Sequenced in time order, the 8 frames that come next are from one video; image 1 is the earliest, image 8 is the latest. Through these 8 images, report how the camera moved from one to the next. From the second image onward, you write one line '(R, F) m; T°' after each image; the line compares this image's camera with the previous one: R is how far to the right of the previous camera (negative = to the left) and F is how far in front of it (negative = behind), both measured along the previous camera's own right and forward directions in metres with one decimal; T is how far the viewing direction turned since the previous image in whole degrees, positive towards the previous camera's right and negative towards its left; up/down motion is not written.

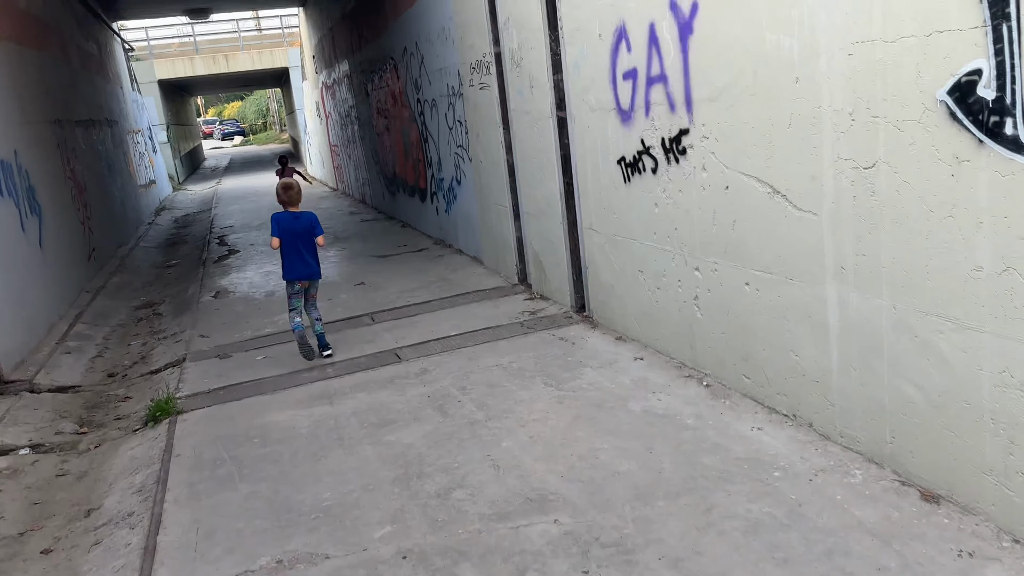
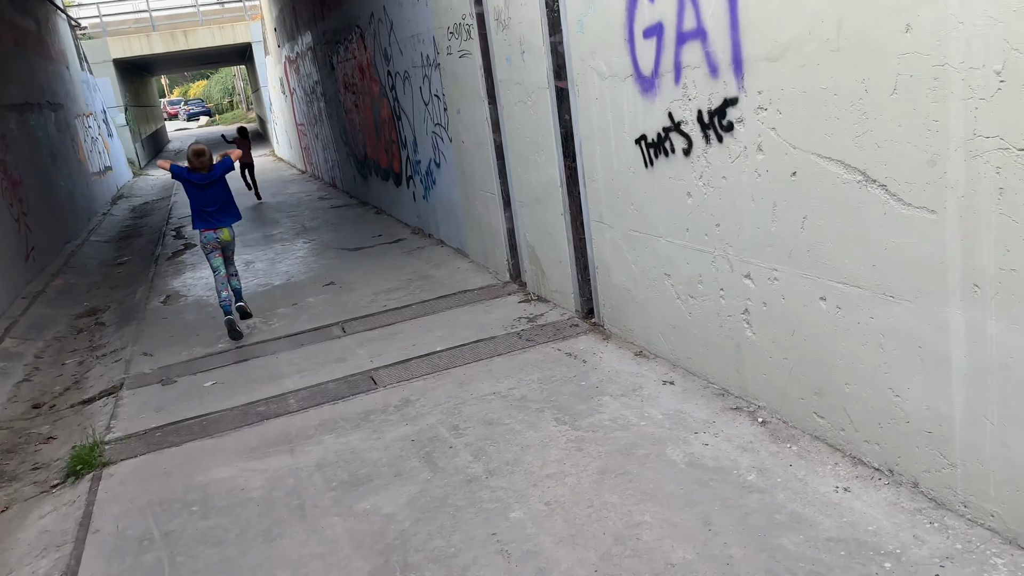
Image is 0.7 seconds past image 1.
(-0.1, +0.9) m; +2°
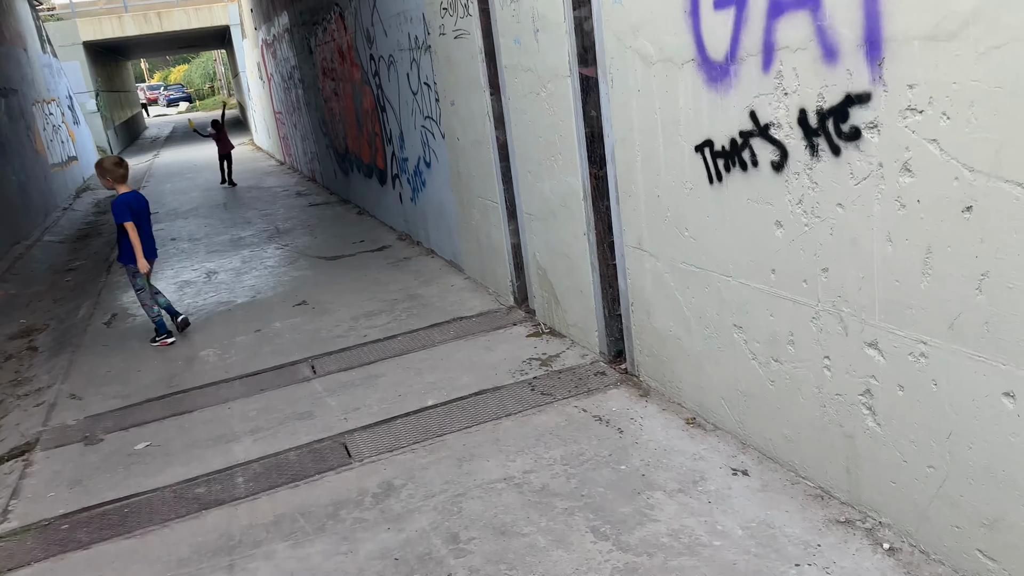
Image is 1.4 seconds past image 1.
(-0.1, +1.0) m; +1°
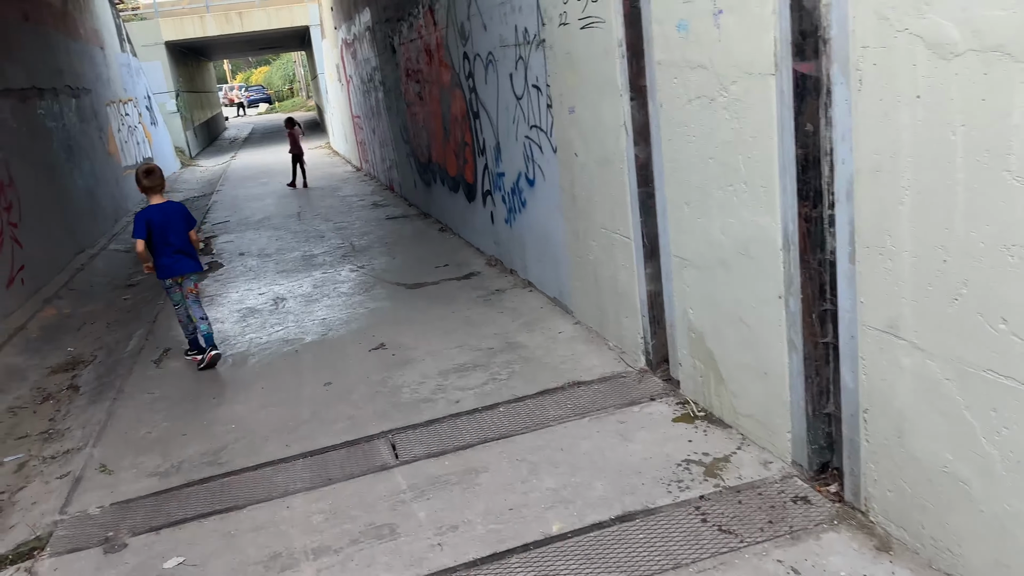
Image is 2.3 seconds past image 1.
(-0.4, +1.1) m; -5°
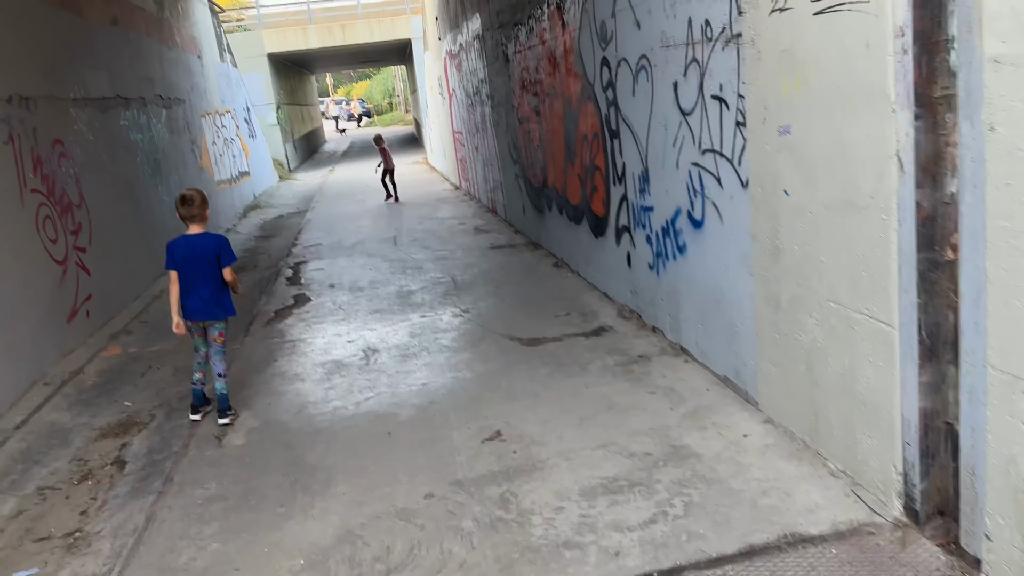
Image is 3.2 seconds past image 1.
(-0.4, +1.2) m; -6°
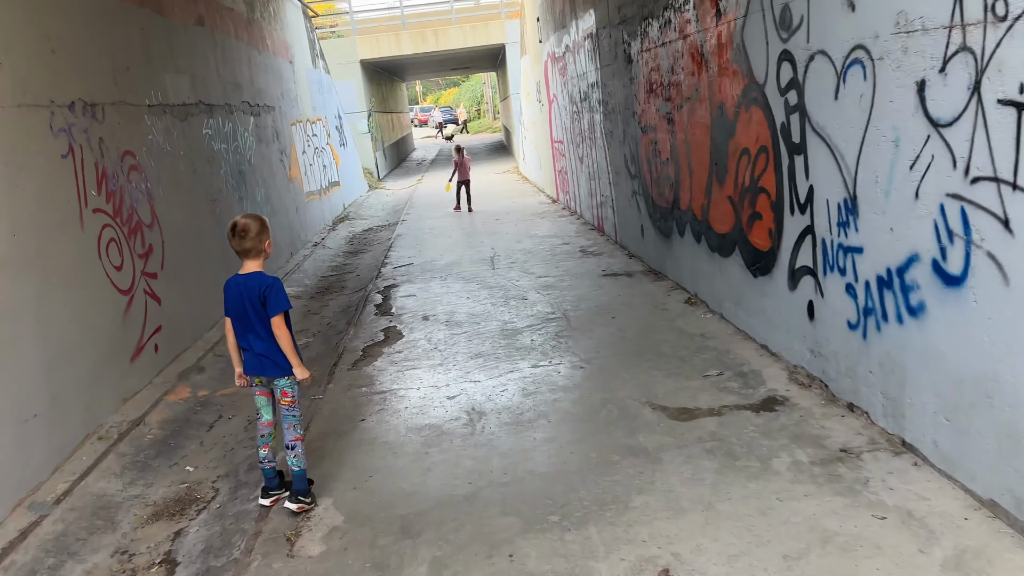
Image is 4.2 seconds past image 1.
(-0.4, +1.1) m; -6°
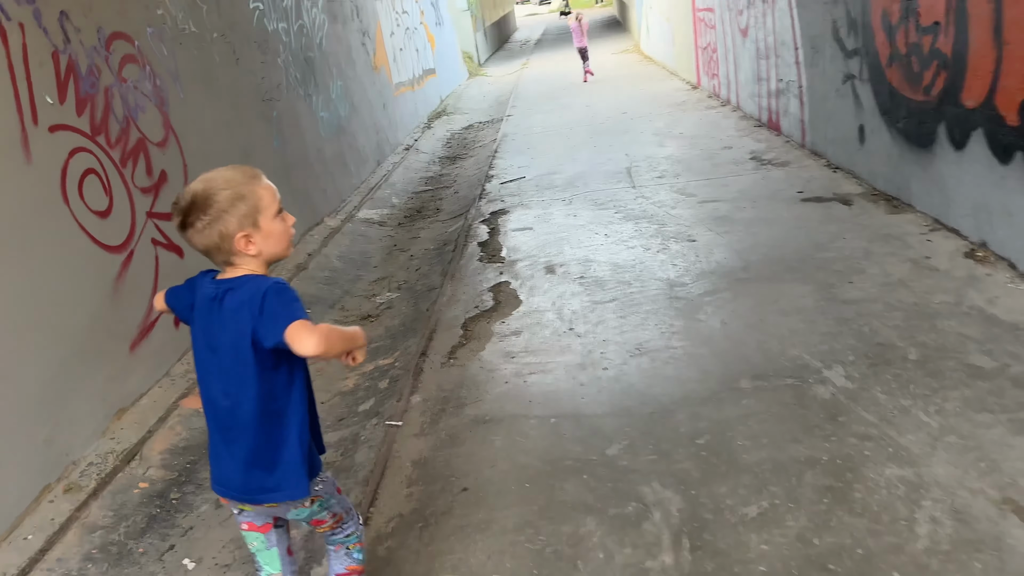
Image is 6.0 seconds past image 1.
(-0.4, +2.0) m; -7°
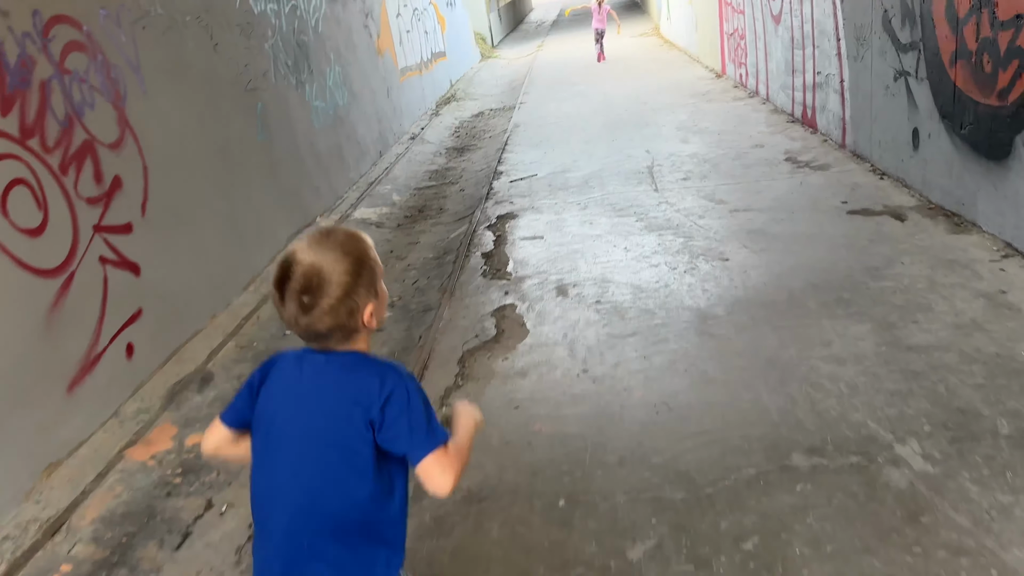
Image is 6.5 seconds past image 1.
(0.0, +0.5) m; -1°
